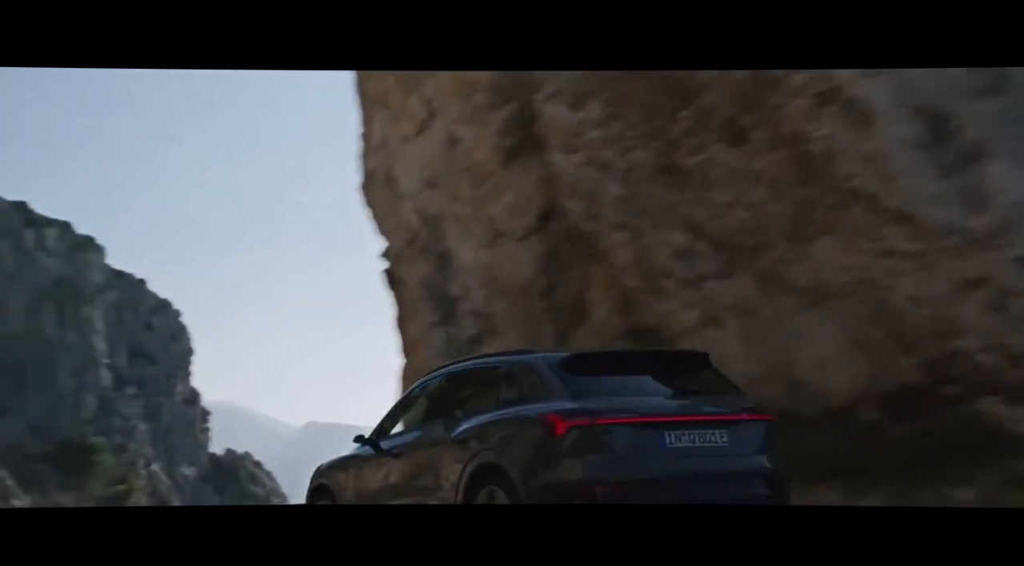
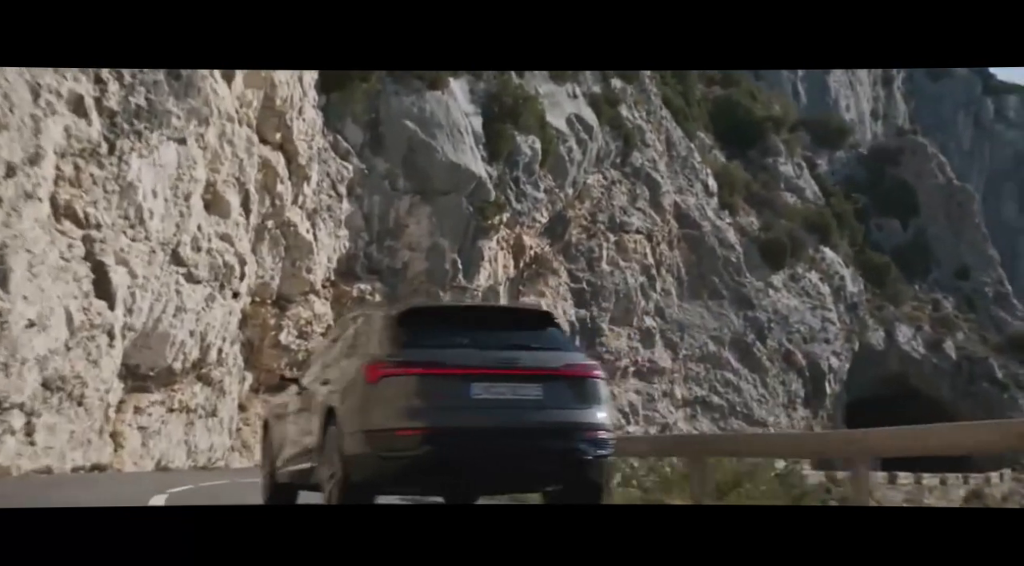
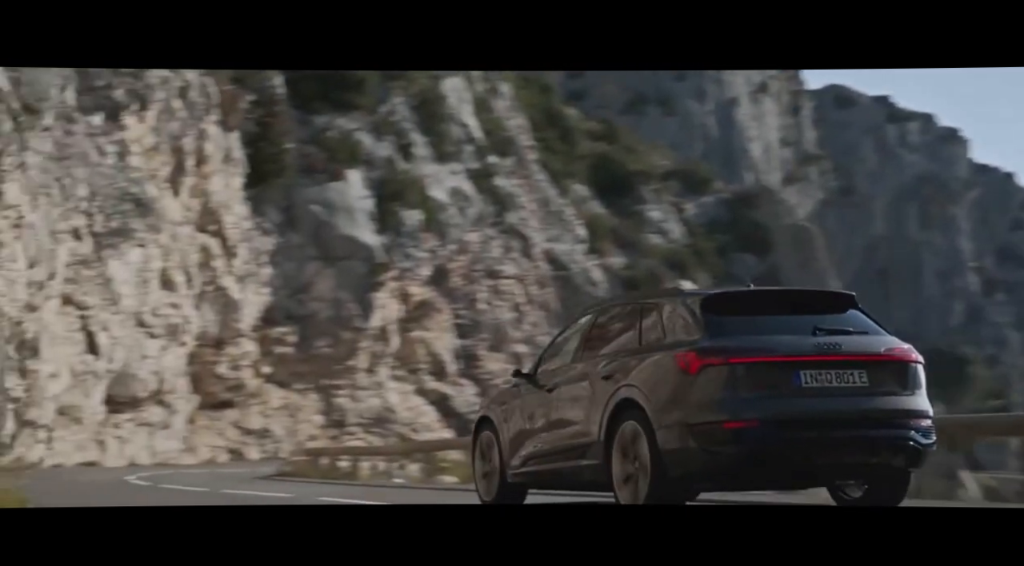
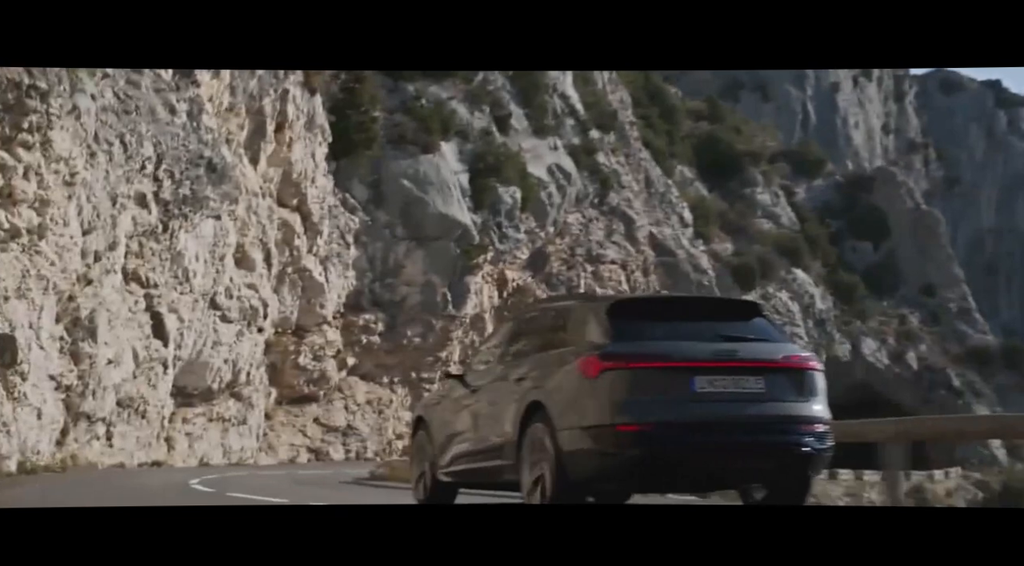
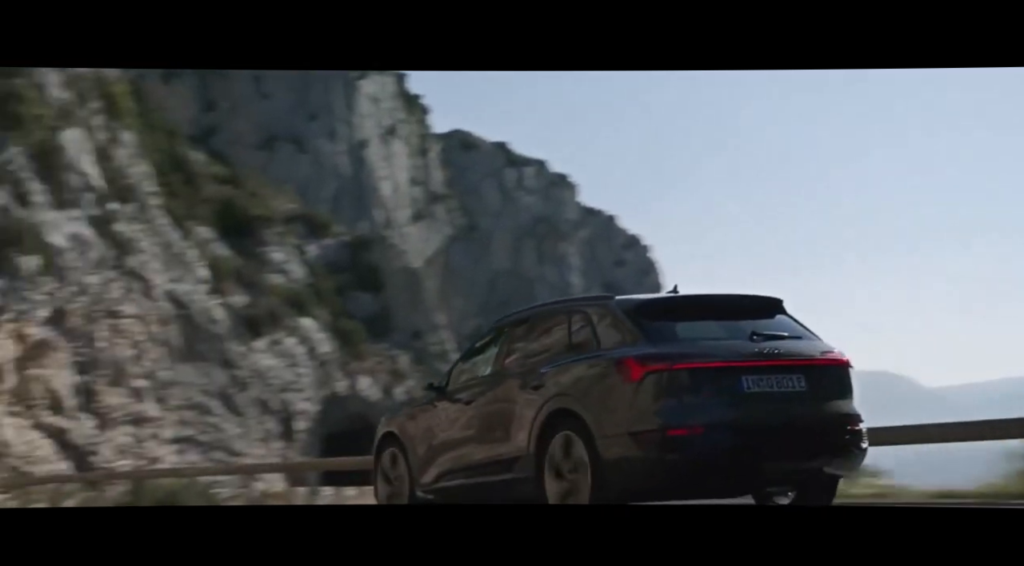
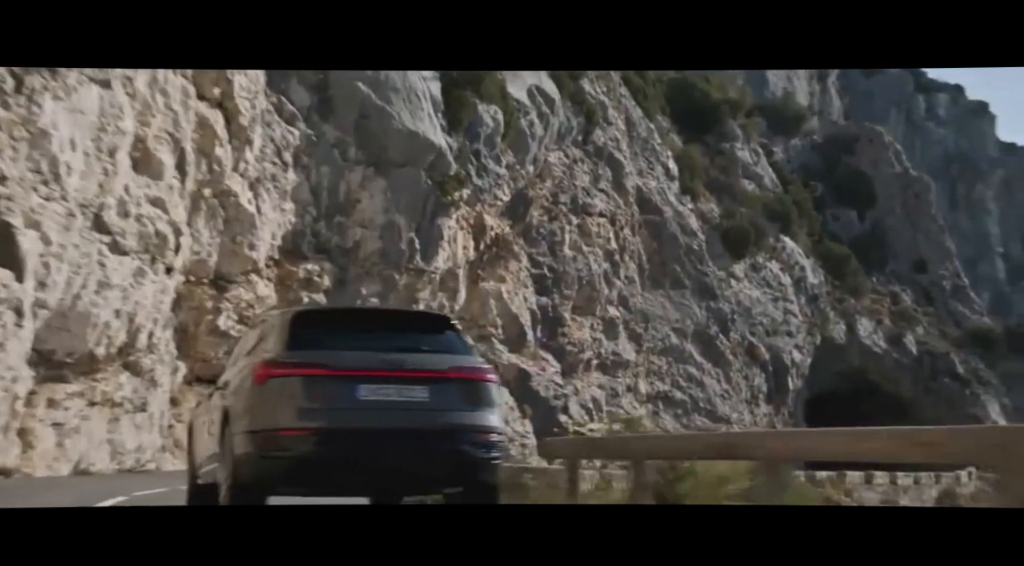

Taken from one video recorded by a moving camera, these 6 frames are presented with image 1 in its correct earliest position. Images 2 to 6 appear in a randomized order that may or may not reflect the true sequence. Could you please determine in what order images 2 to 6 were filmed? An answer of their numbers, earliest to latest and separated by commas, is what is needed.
5, 3, 4, 2, 6
